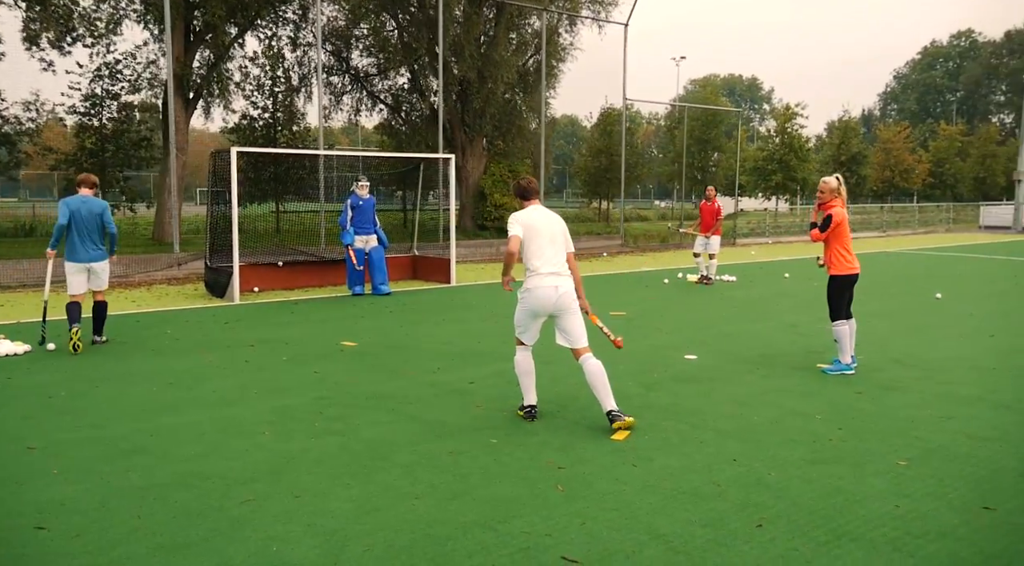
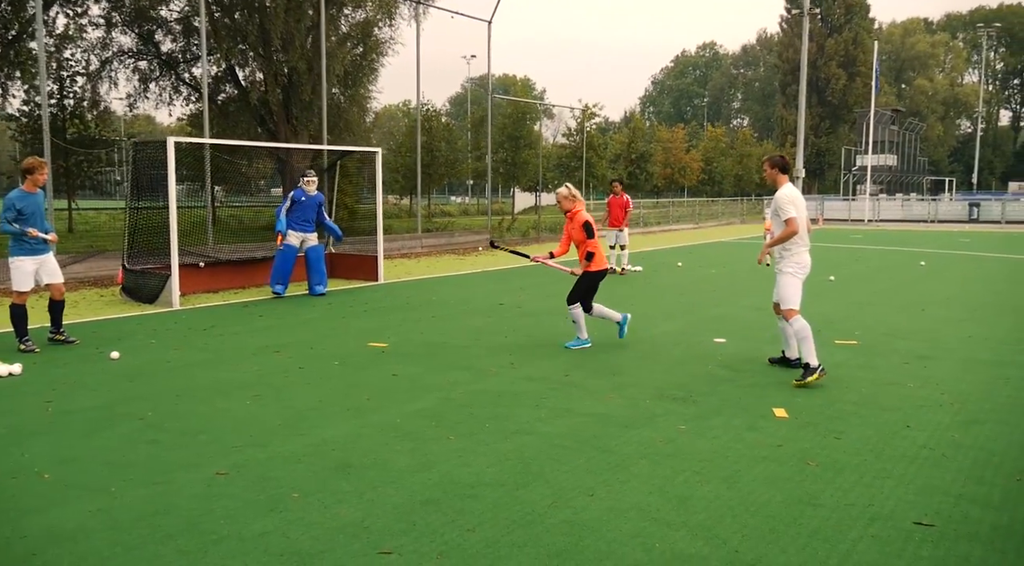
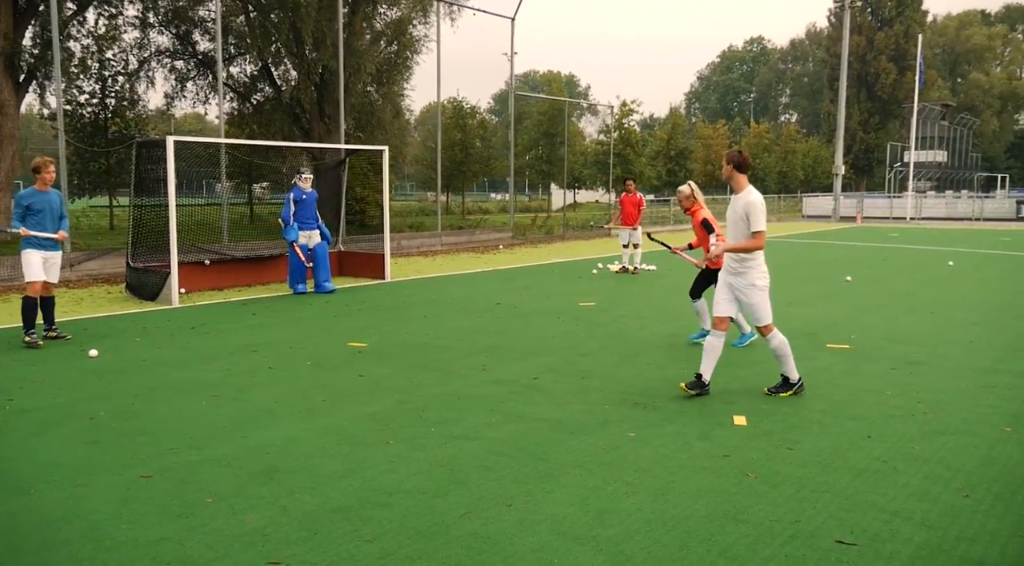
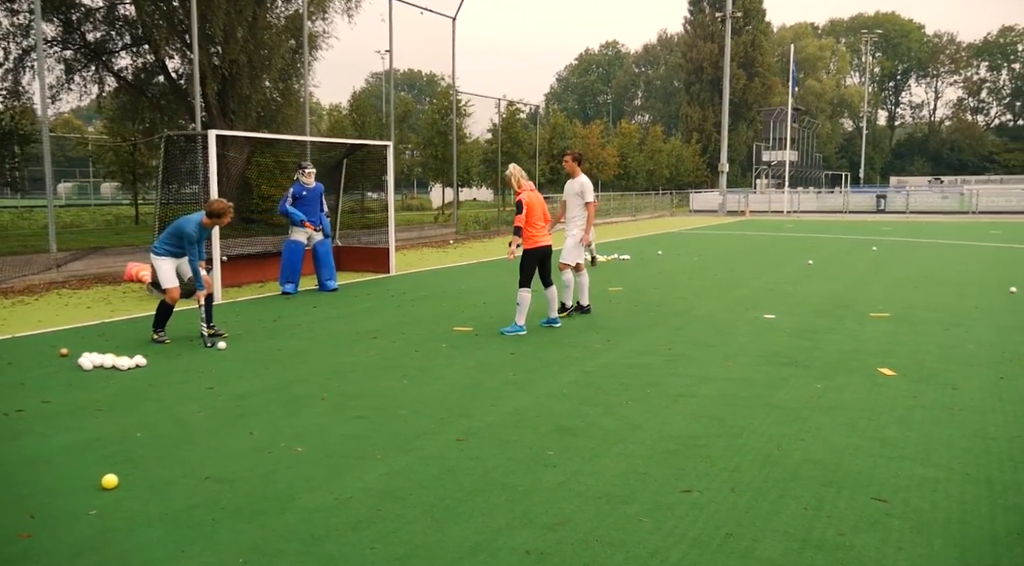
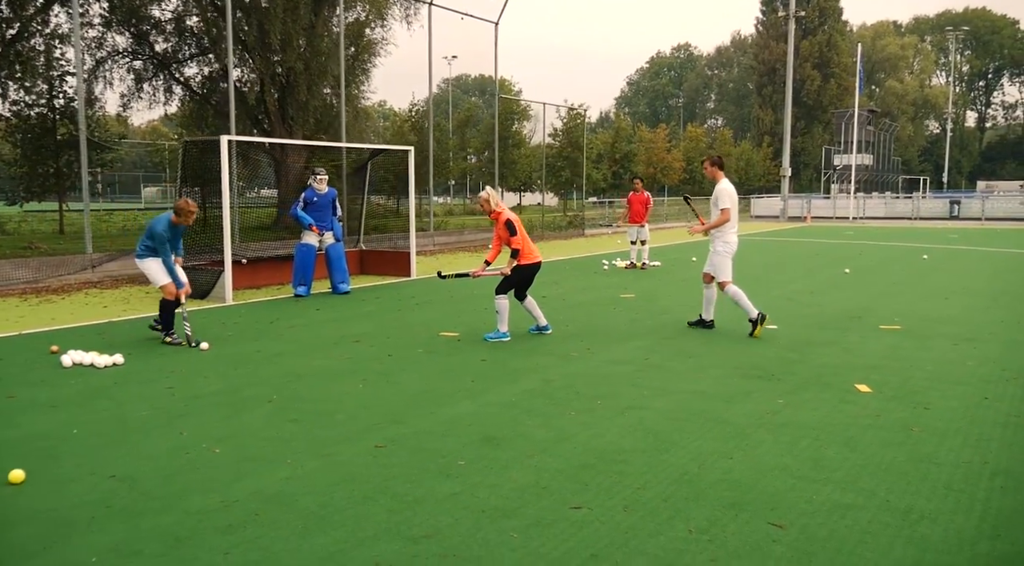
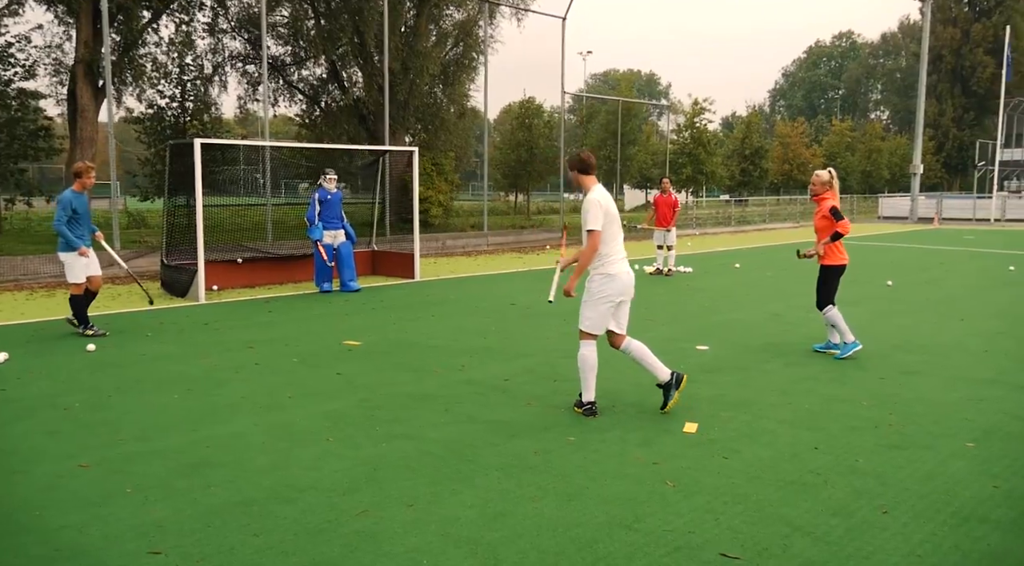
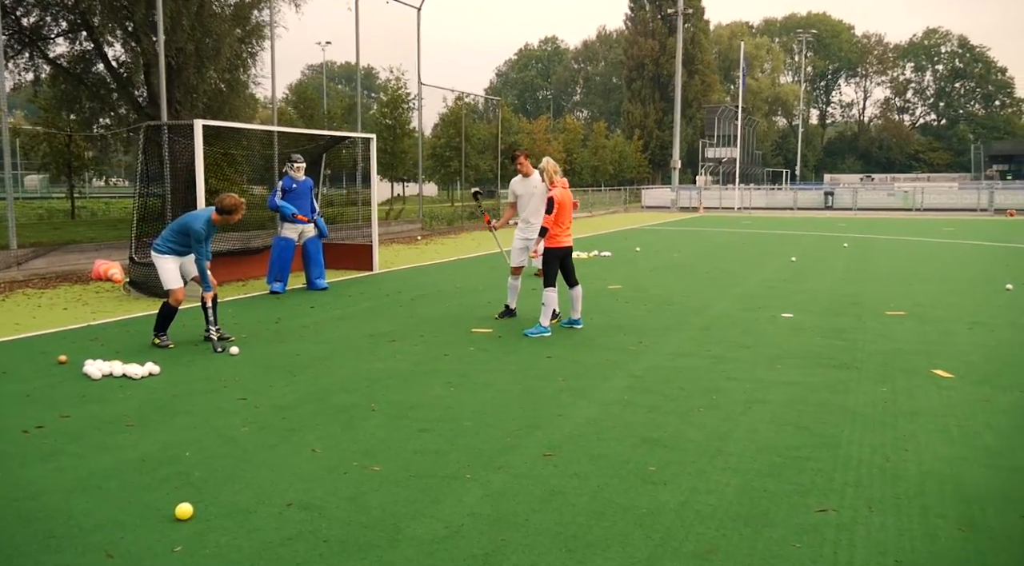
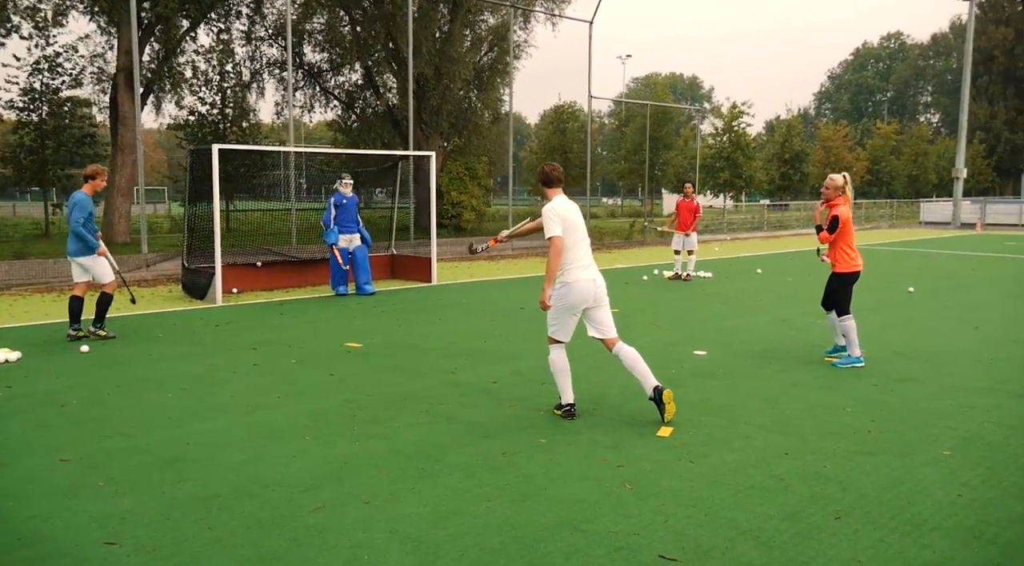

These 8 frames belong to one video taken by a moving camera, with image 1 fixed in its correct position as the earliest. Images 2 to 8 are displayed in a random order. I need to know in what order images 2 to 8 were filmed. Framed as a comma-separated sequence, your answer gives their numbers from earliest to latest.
8, 6, 3, 2, 5, 4, 7
